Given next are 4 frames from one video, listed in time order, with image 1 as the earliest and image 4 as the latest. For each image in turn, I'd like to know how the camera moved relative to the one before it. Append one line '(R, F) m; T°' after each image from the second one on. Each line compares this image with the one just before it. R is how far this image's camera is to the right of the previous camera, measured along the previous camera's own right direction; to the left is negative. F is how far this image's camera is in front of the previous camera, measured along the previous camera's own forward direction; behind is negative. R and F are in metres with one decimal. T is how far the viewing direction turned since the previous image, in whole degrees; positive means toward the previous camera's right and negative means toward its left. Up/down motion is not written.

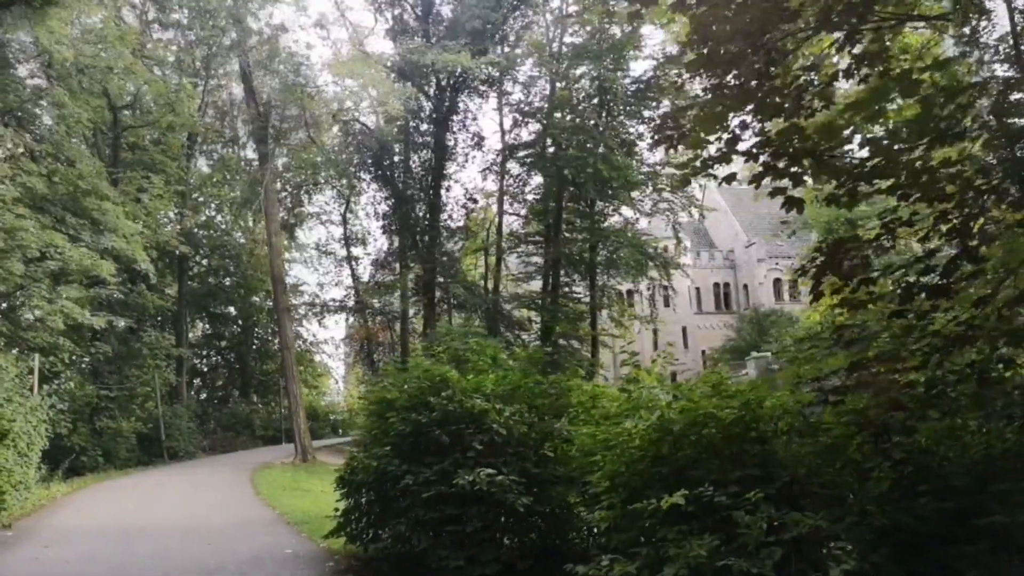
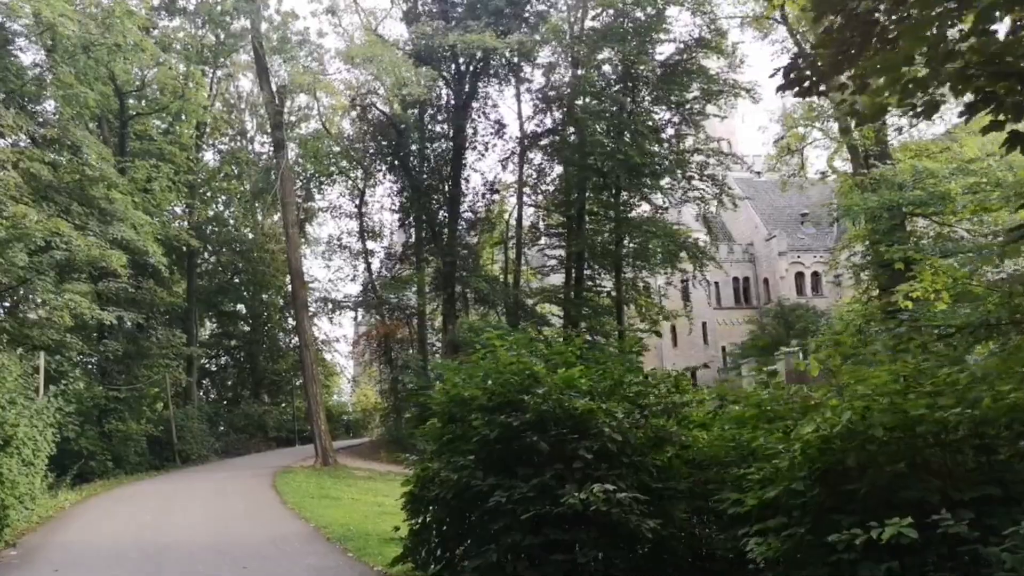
(-0.7, +1.1) m; 0°
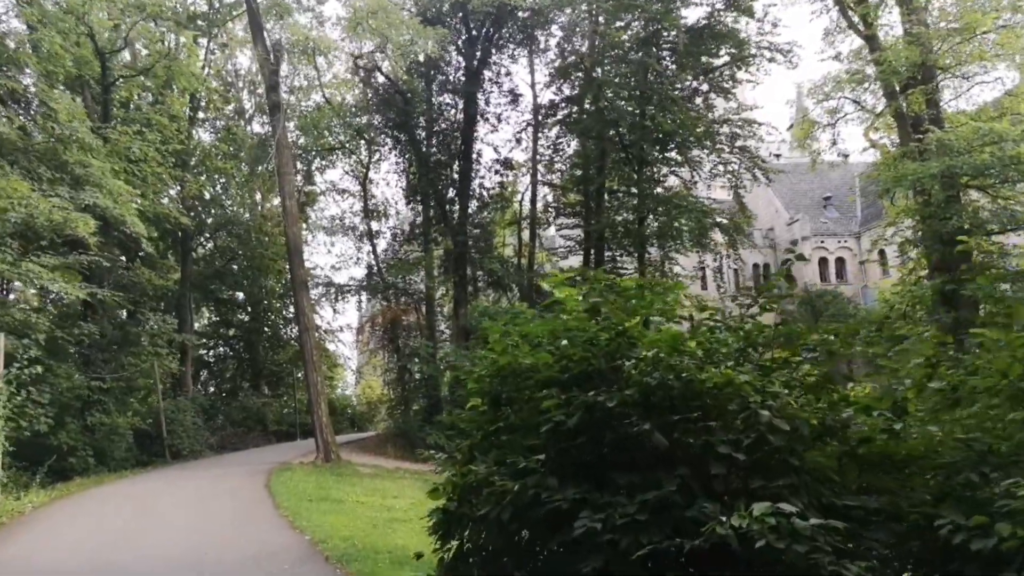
(-0.3, +1.8) m; 0°
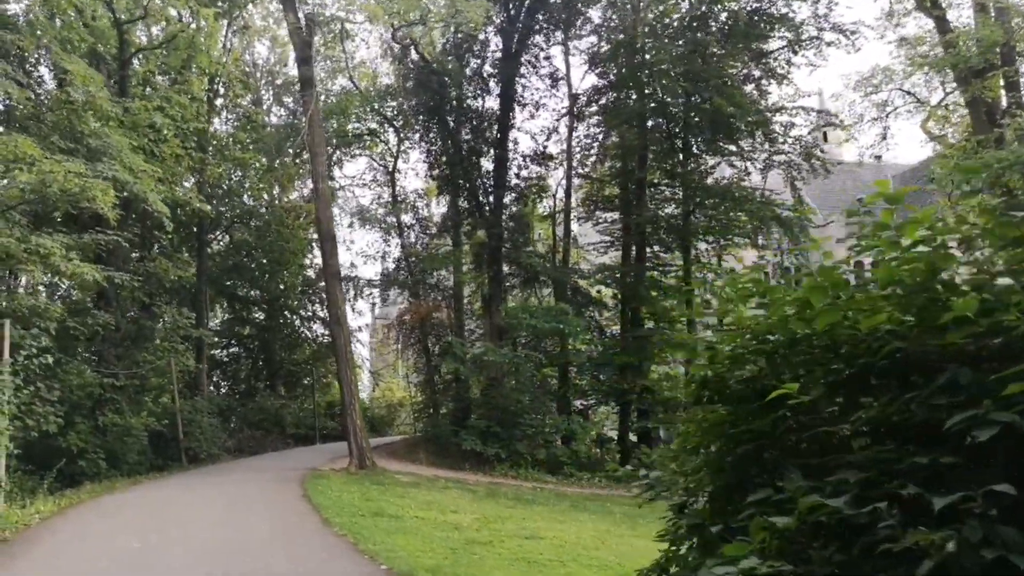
(-0.9, +1.5) m; 0°
